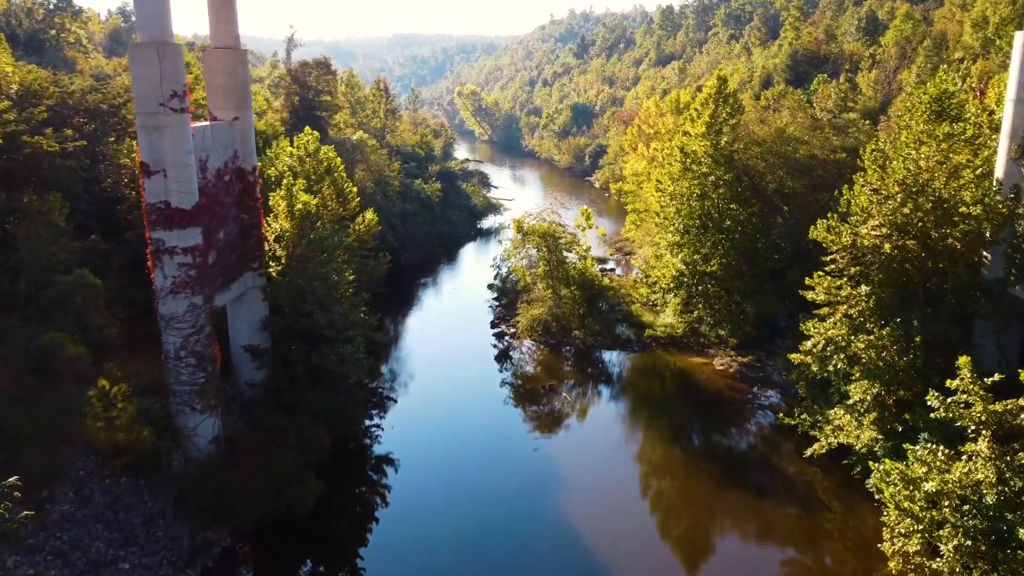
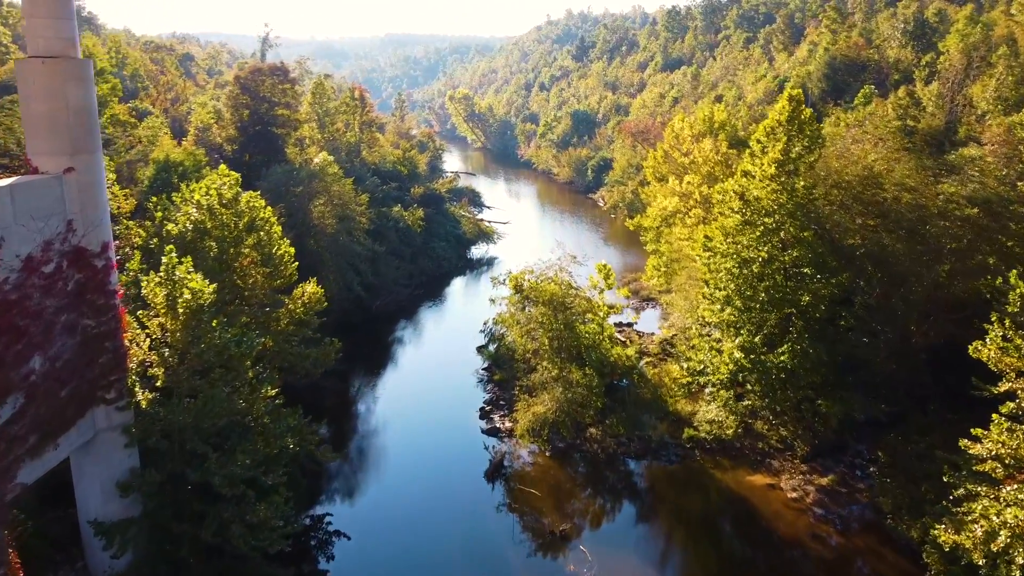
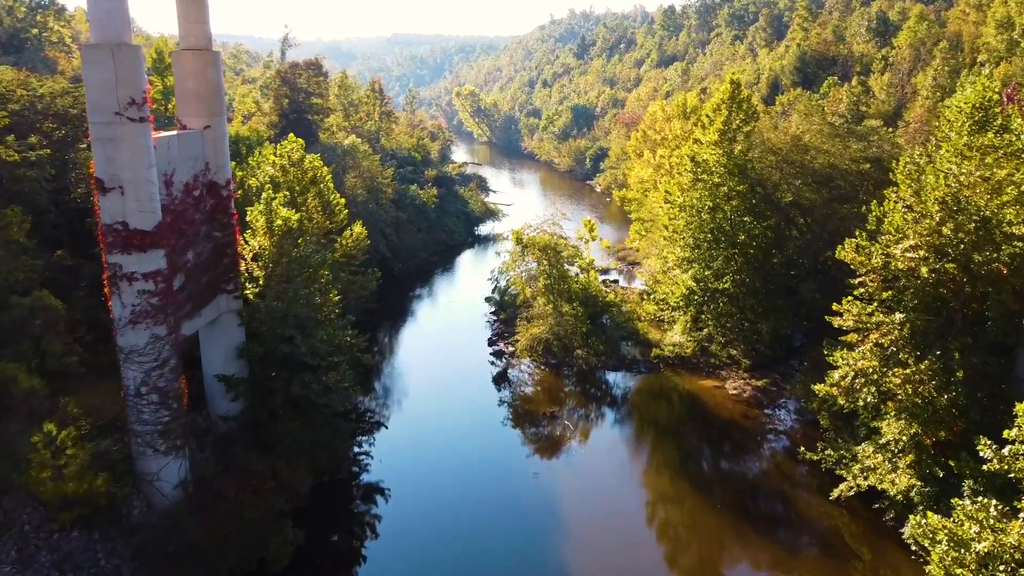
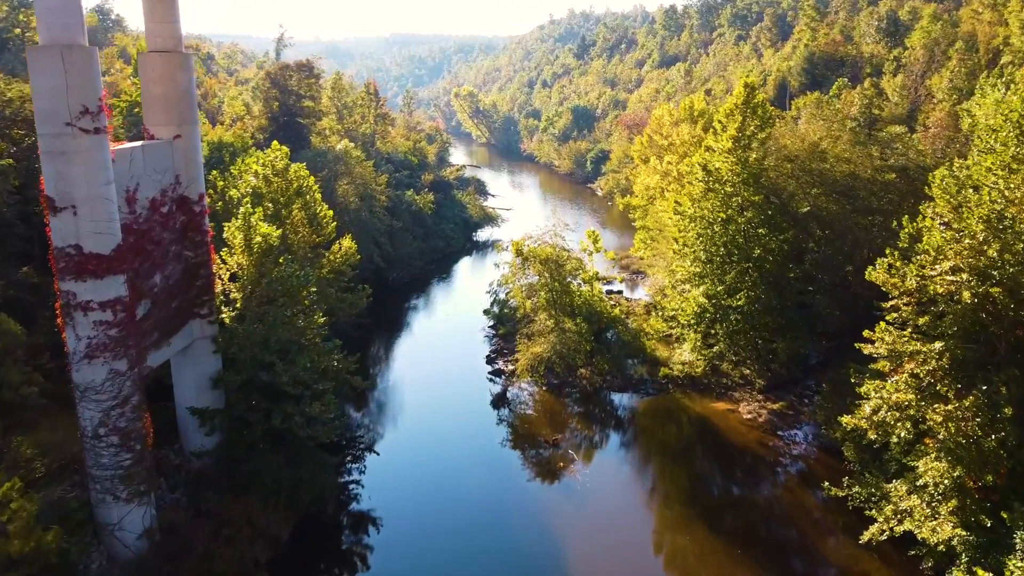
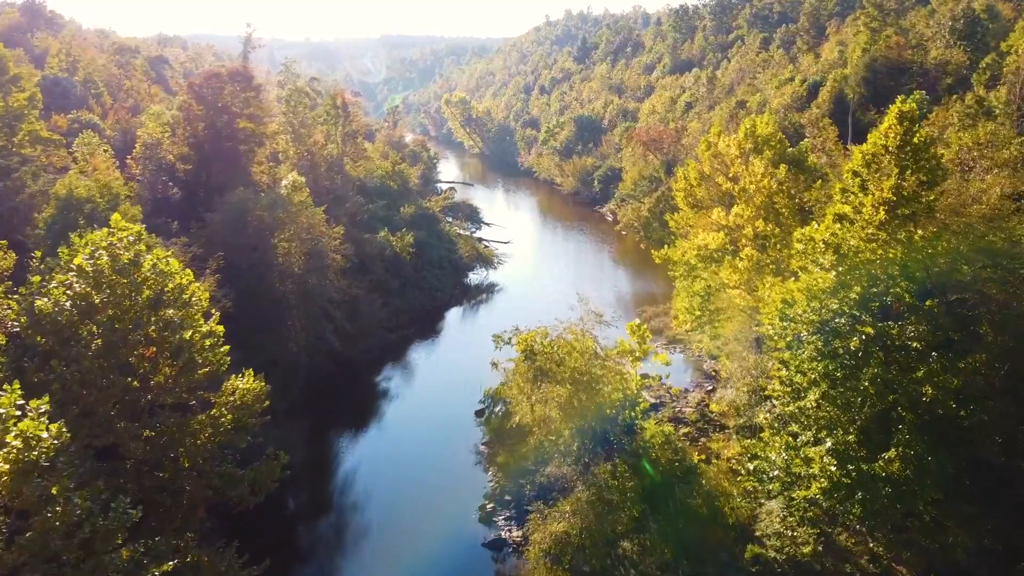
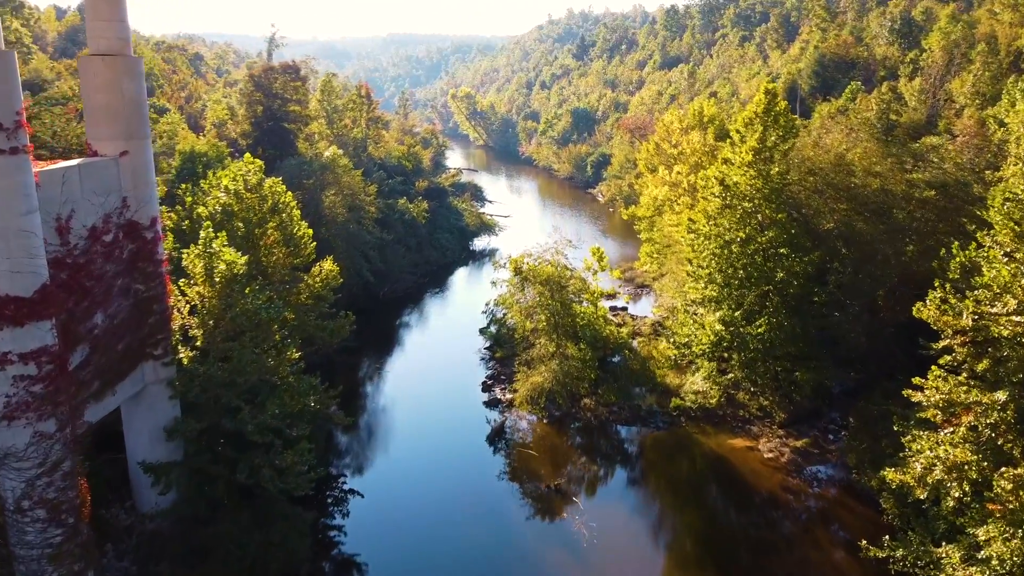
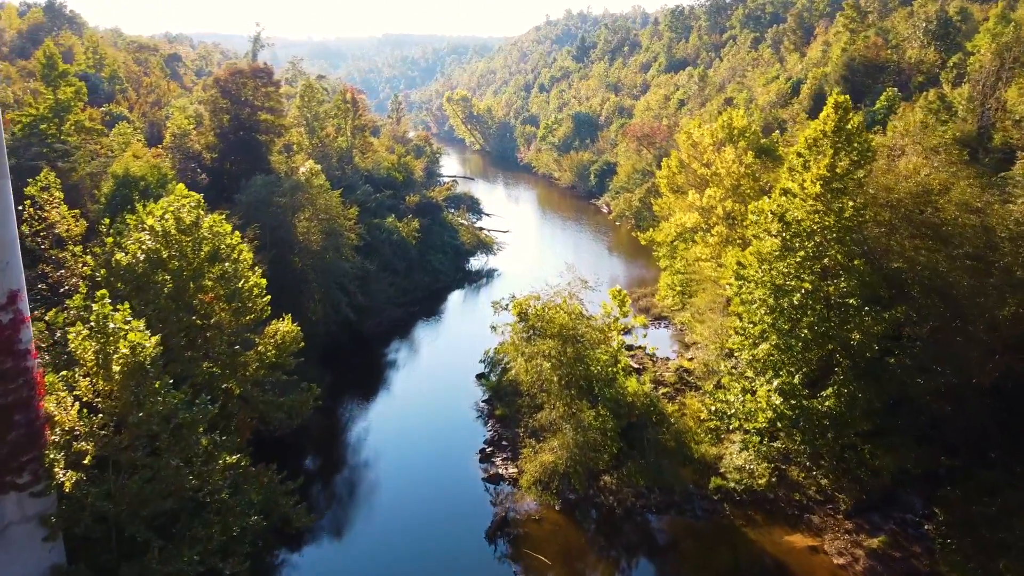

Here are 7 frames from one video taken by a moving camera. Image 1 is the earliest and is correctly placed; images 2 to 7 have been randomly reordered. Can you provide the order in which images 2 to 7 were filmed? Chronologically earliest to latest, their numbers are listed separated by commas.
3, 4, 6, 2, 7, 5
